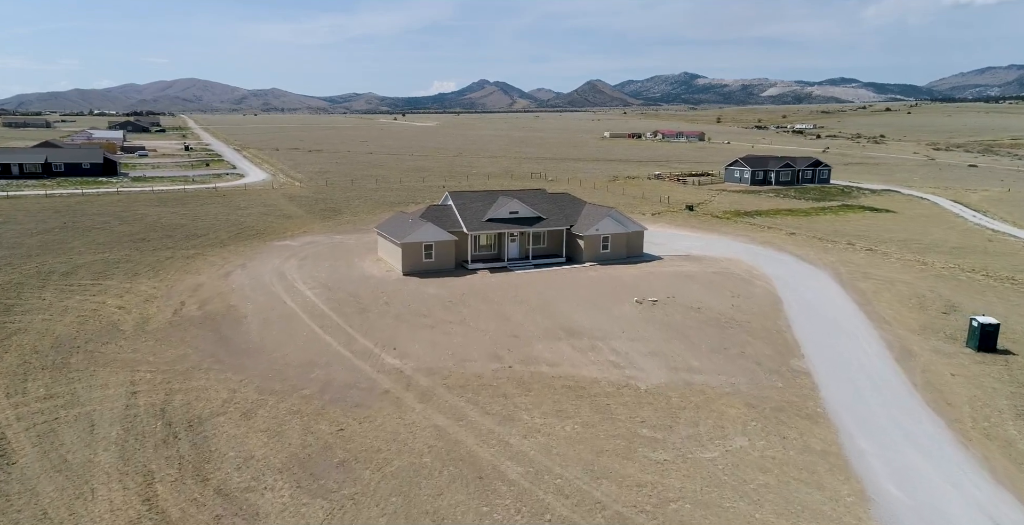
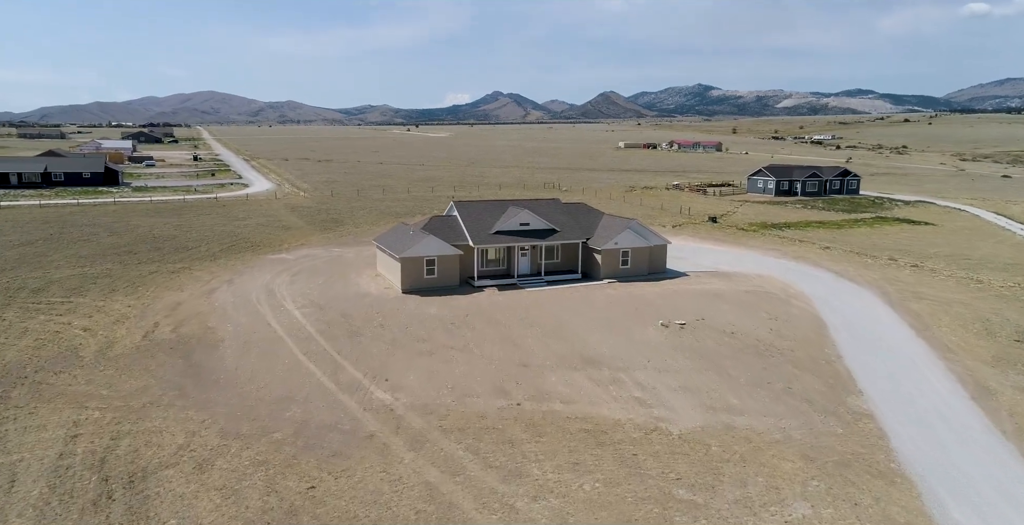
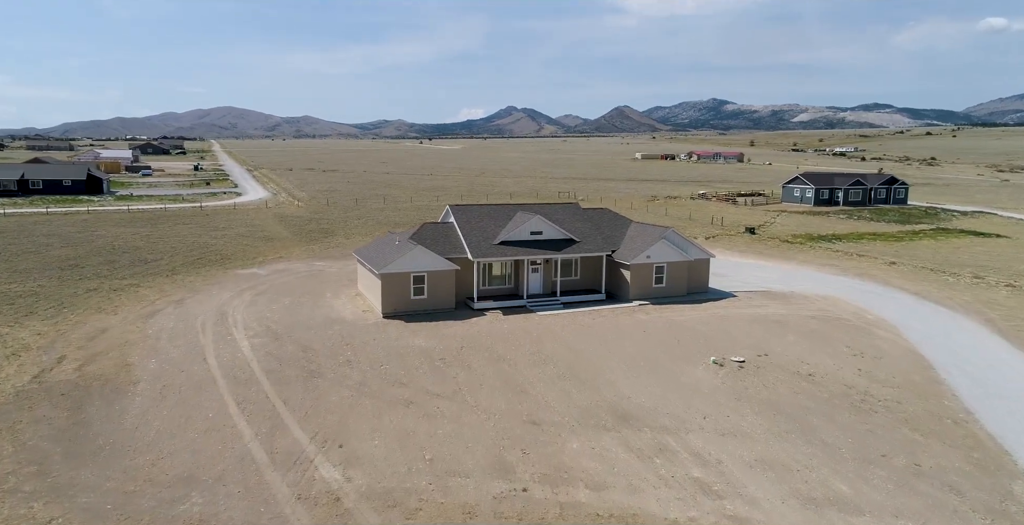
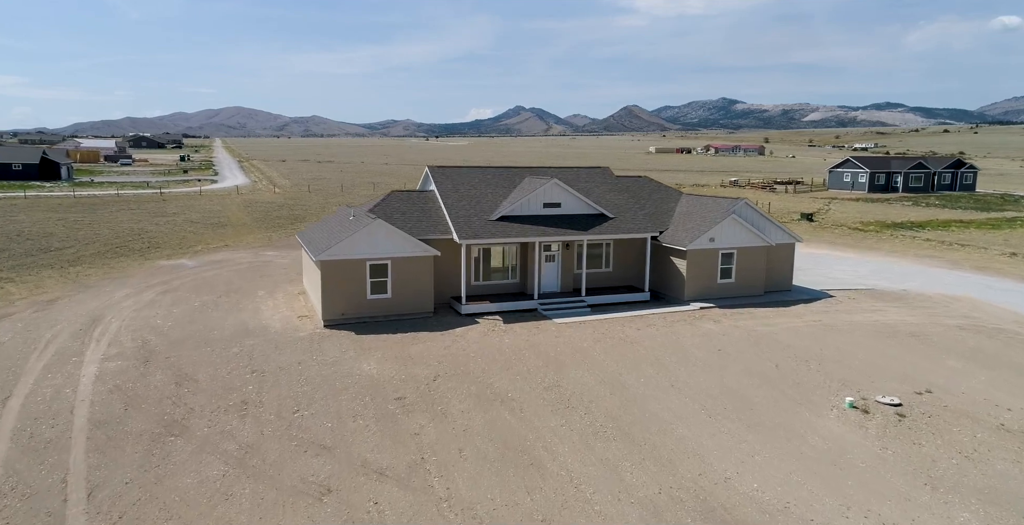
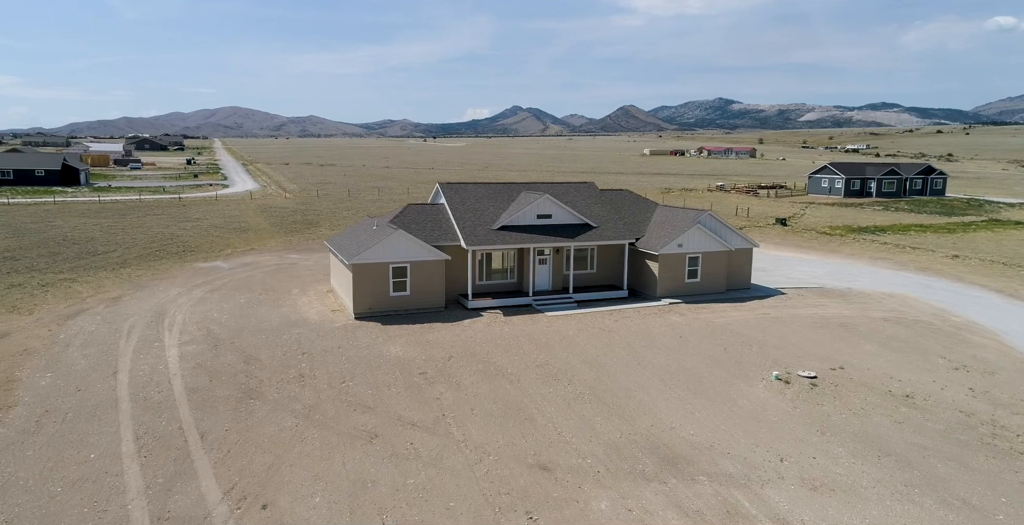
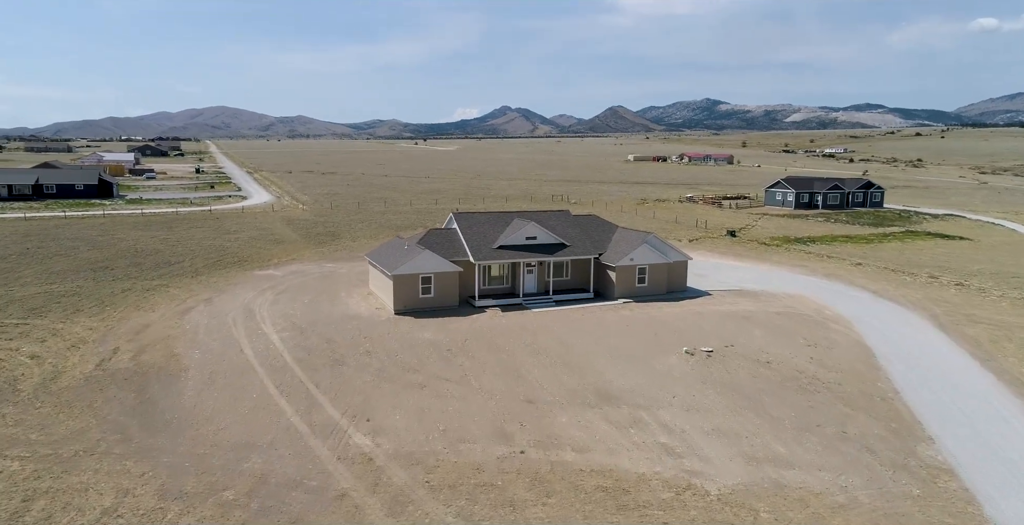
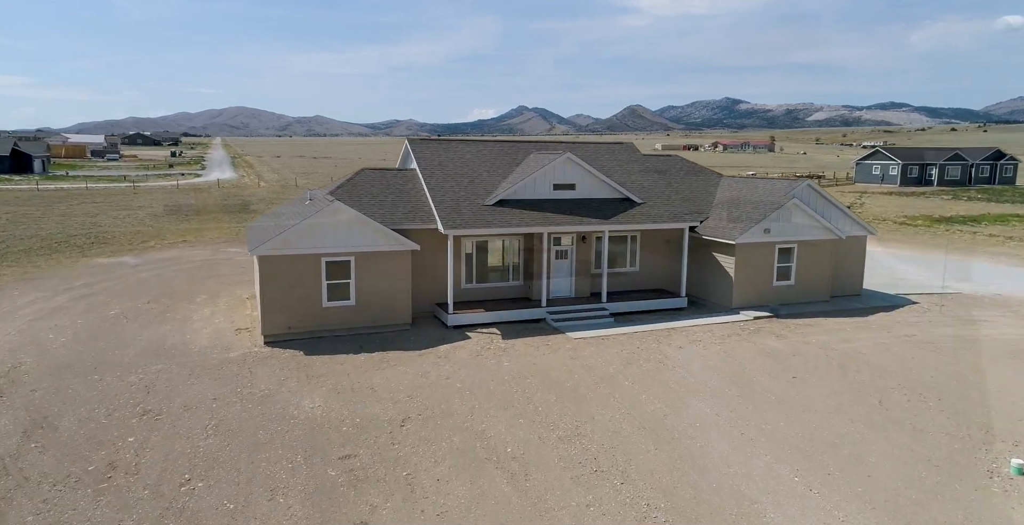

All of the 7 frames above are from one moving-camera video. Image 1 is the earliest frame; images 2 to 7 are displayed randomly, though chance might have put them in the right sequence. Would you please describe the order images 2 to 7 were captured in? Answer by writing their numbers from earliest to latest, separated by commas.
2, 6, 3, 5, 4, 7
